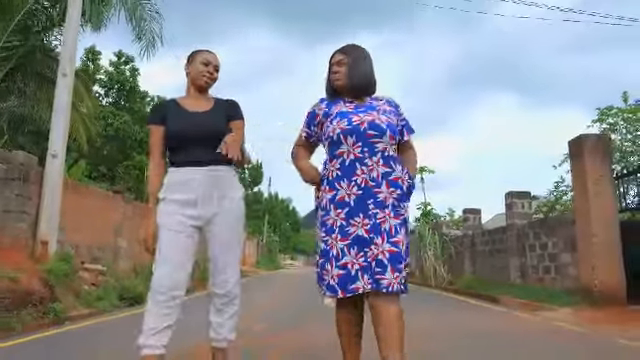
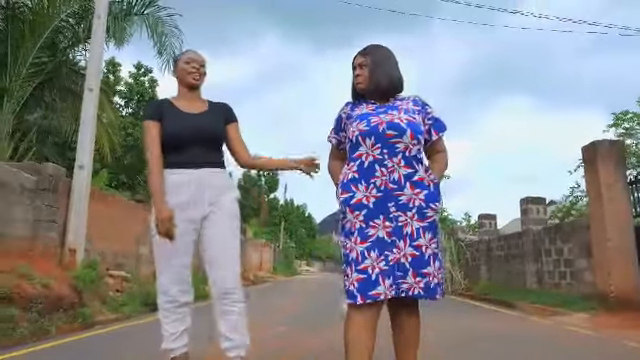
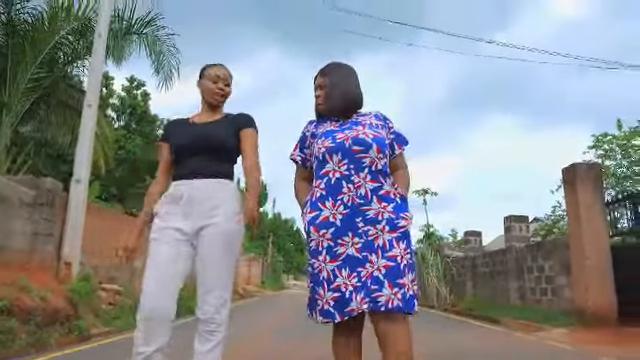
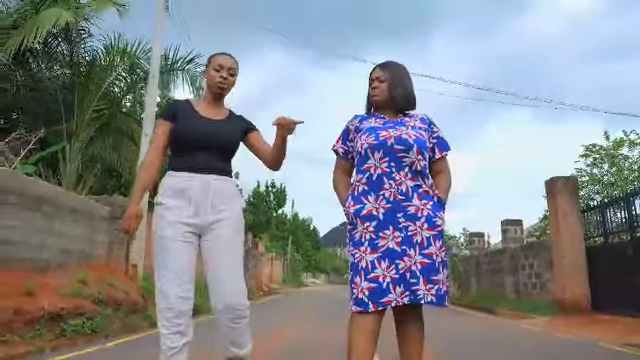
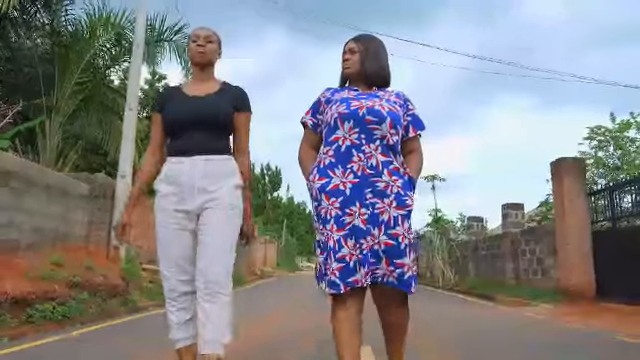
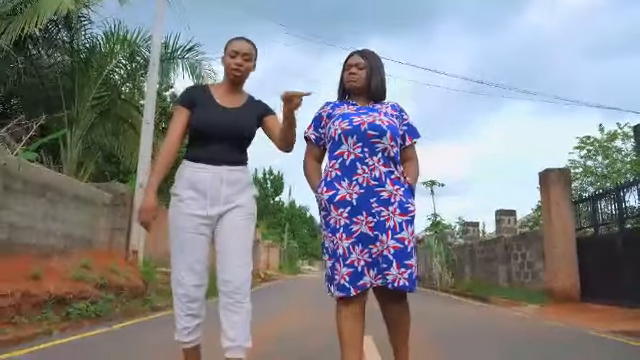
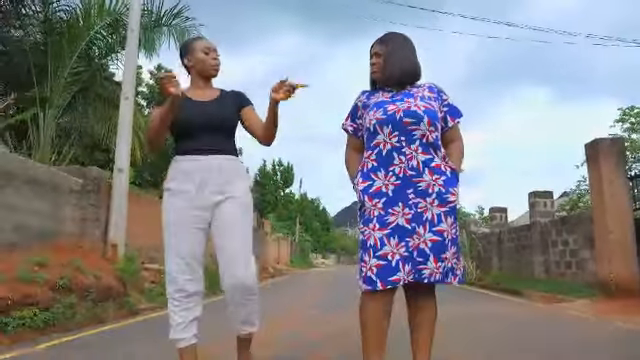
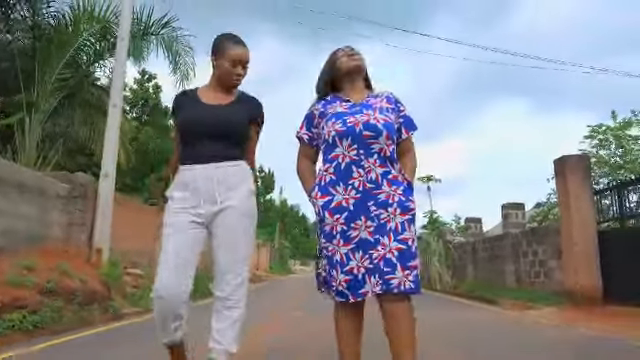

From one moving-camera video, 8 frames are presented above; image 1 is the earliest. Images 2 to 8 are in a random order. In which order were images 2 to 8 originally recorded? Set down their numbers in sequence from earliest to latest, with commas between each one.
2, 3, 7, 8, 5, 4, 6
